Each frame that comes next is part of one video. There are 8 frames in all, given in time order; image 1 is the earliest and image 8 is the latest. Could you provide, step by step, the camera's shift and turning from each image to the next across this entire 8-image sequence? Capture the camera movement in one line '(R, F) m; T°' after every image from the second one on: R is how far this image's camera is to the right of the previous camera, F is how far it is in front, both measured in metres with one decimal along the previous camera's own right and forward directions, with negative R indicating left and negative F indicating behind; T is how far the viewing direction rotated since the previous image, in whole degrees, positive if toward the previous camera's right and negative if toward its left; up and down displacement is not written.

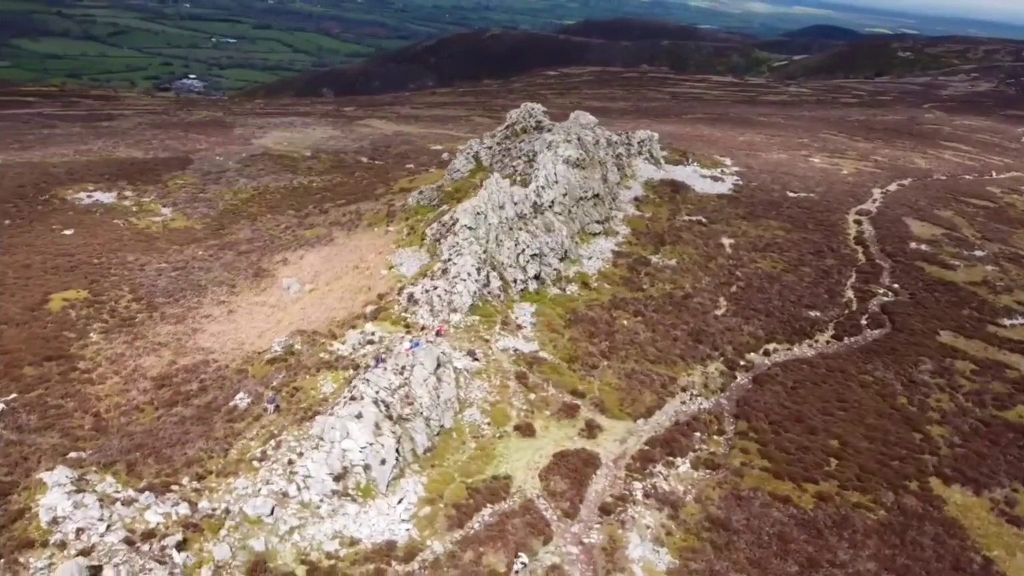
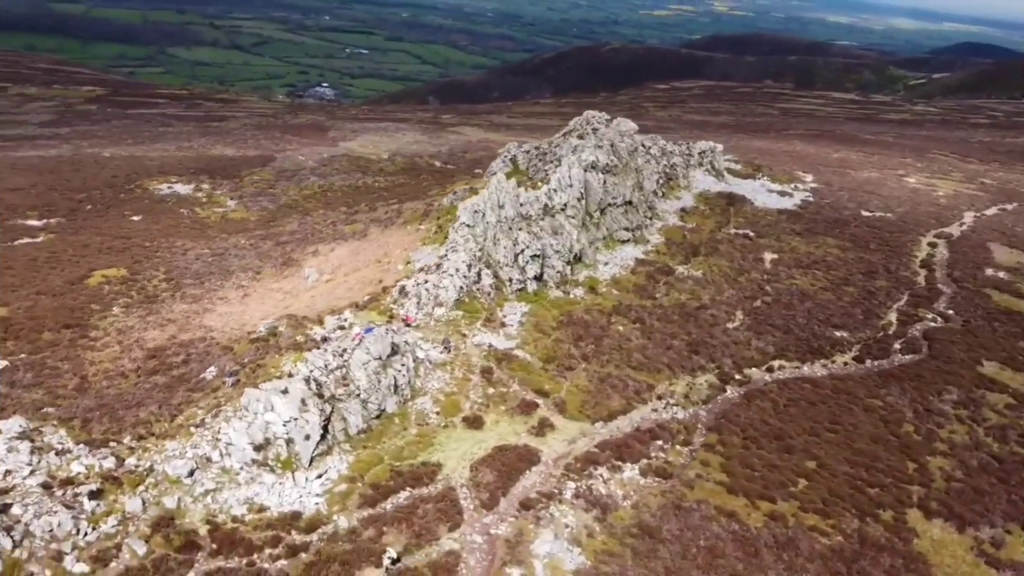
(+8.2, +0.1) m; -8°
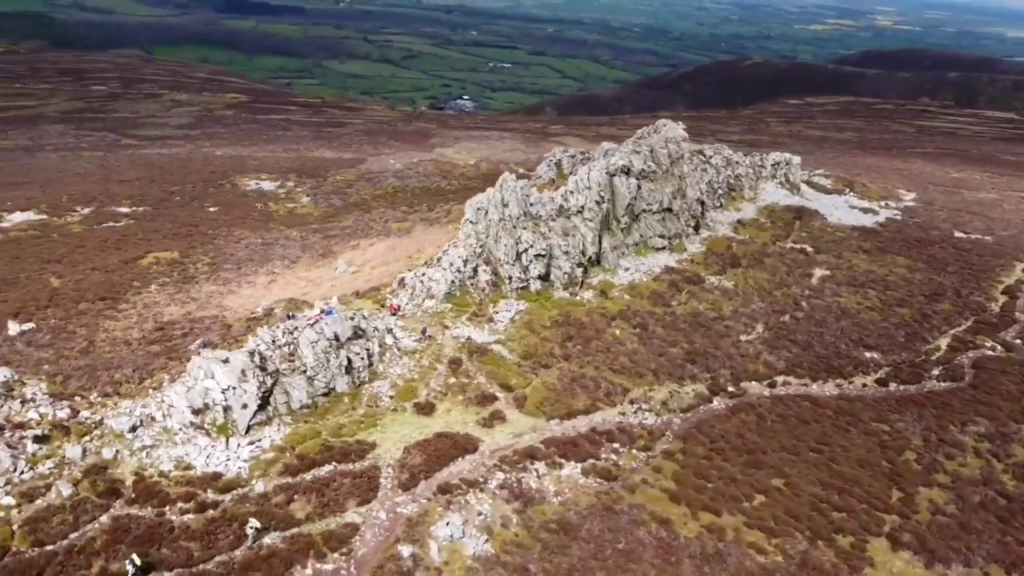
(+9.3, +0.2) m; -9°
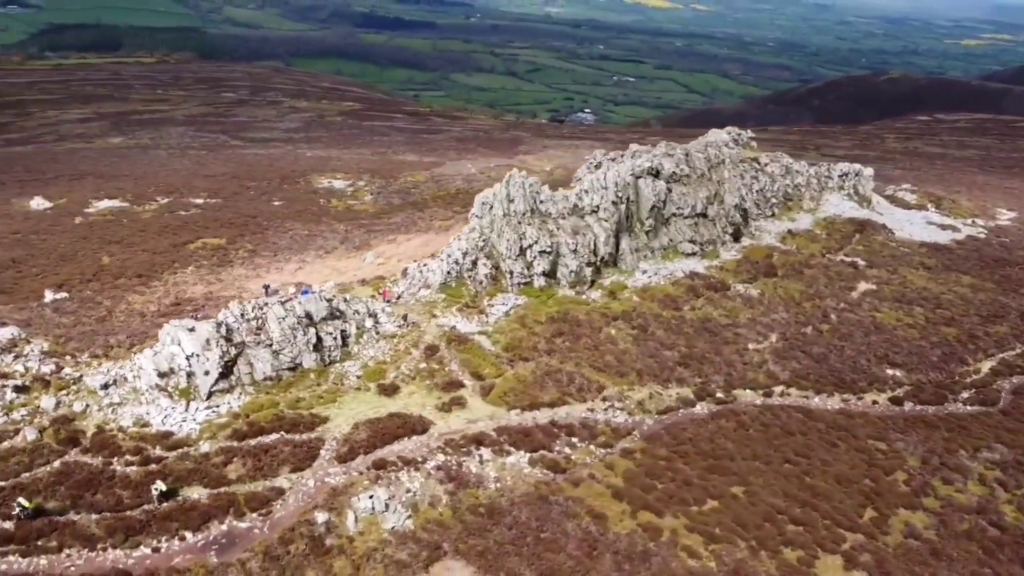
(+8.2, +0.1) m; -8°
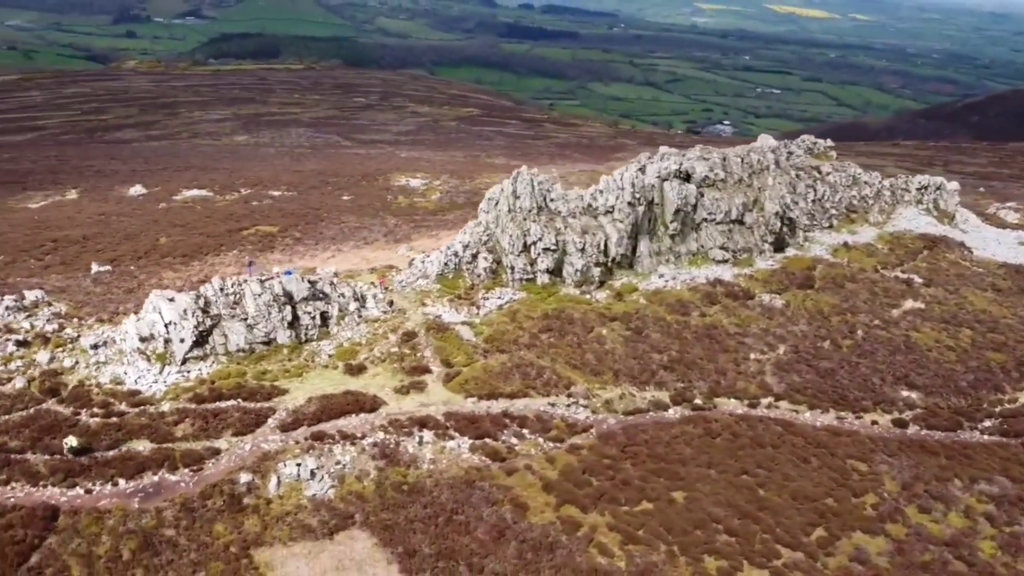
(+9.3, +0.1) m; -9°
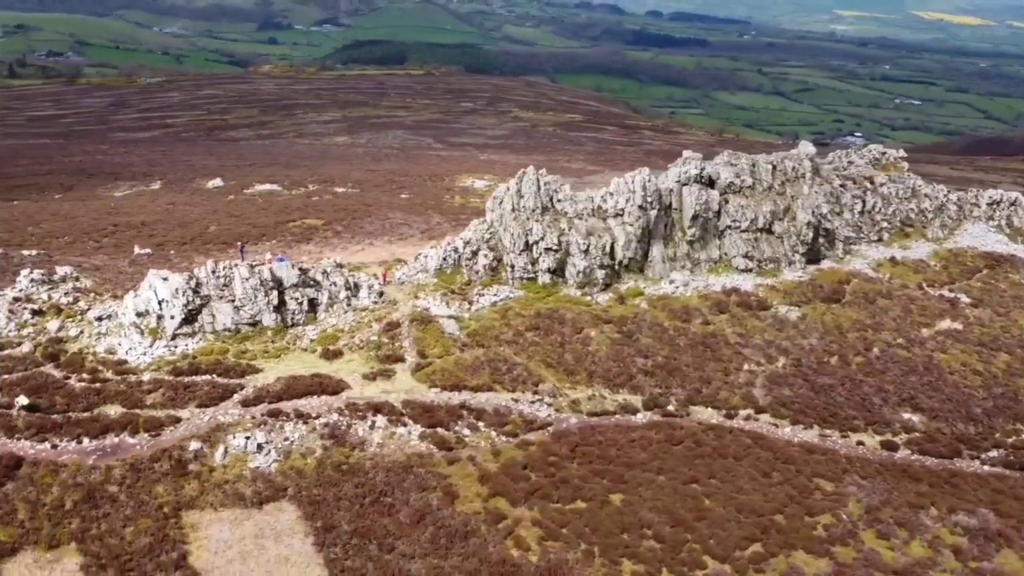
(+8.4, -0.1) m; -8°
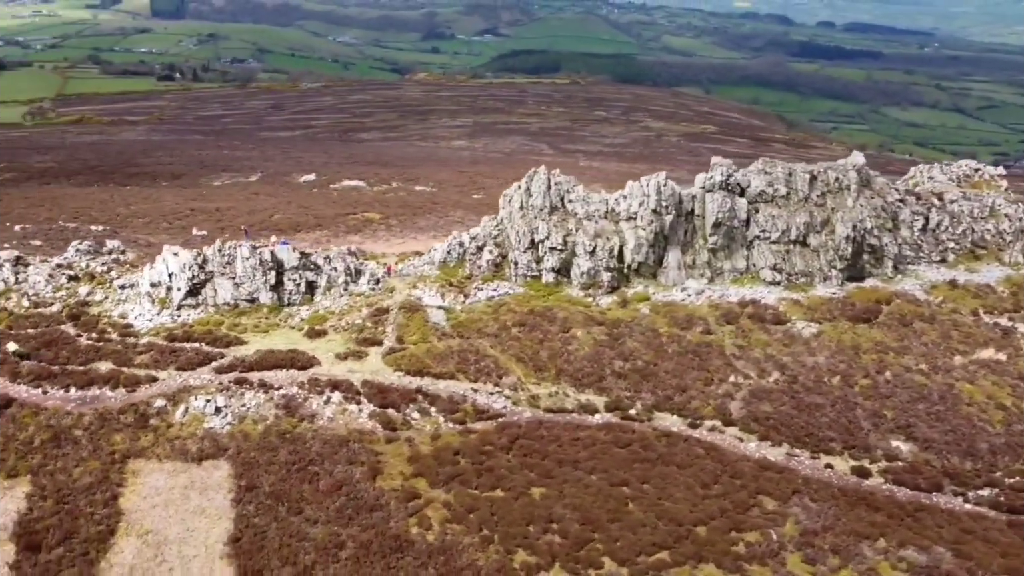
(+10.5, 0.0) m; -10°
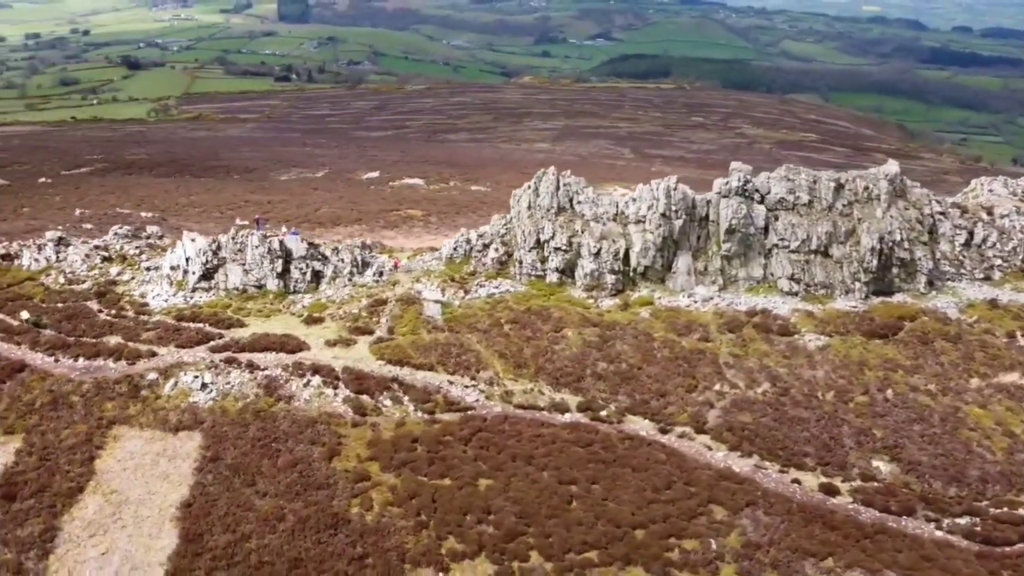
(+7.4, -0.3) m; -7°
